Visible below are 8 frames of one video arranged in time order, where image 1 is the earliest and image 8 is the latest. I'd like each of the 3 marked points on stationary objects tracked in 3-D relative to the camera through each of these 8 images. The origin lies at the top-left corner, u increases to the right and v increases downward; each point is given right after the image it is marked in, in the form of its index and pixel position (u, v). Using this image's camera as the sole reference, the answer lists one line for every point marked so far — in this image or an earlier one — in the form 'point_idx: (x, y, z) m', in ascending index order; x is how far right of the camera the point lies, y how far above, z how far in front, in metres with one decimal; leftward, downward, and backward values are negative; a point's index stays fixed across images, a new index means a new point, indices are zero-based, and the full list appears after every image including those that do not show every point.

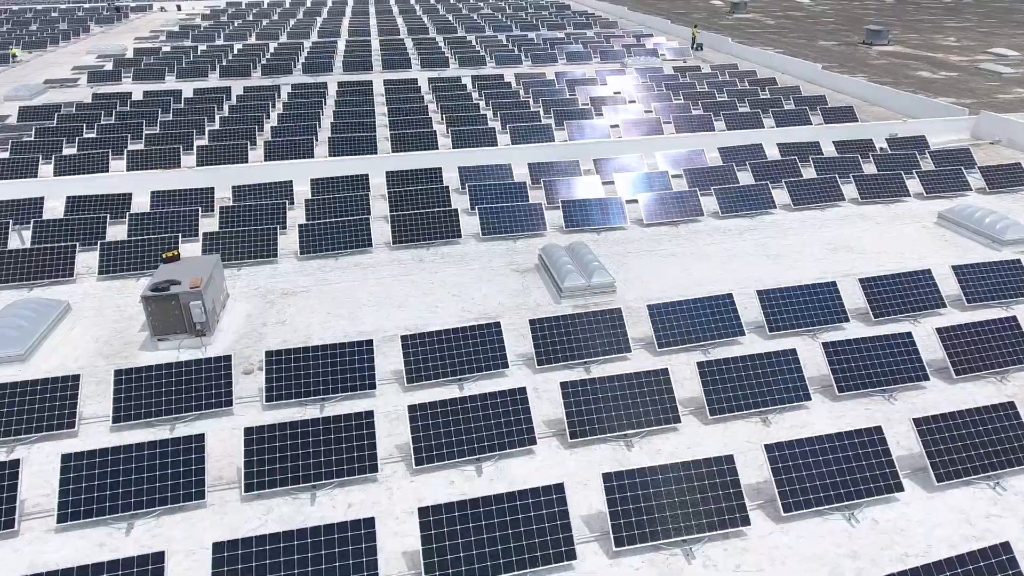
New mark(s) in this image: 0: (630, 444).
0: (+2.1, -2.8, +15.9) m
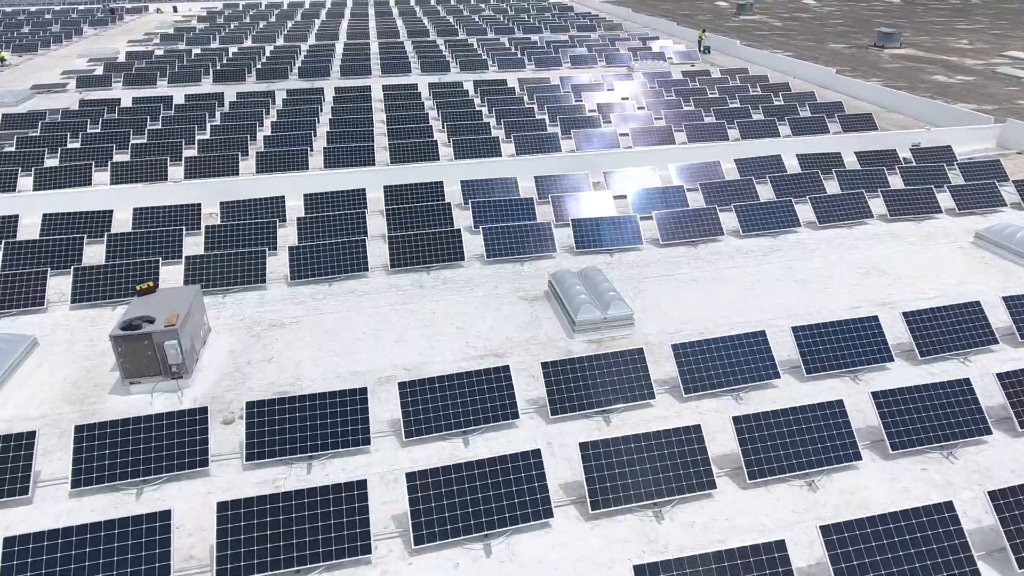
0: (+2.4, -3.6, +13.9) m
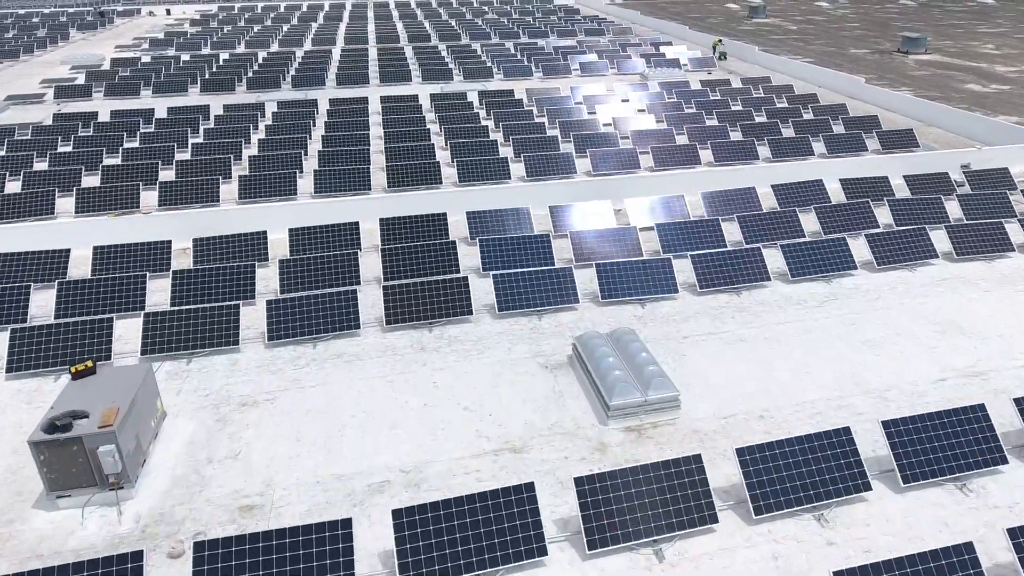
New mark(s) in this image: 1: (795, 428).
0: (+1.6, -2.9, +16.0) m
1: (+5.4, -2.6, +16.7) m
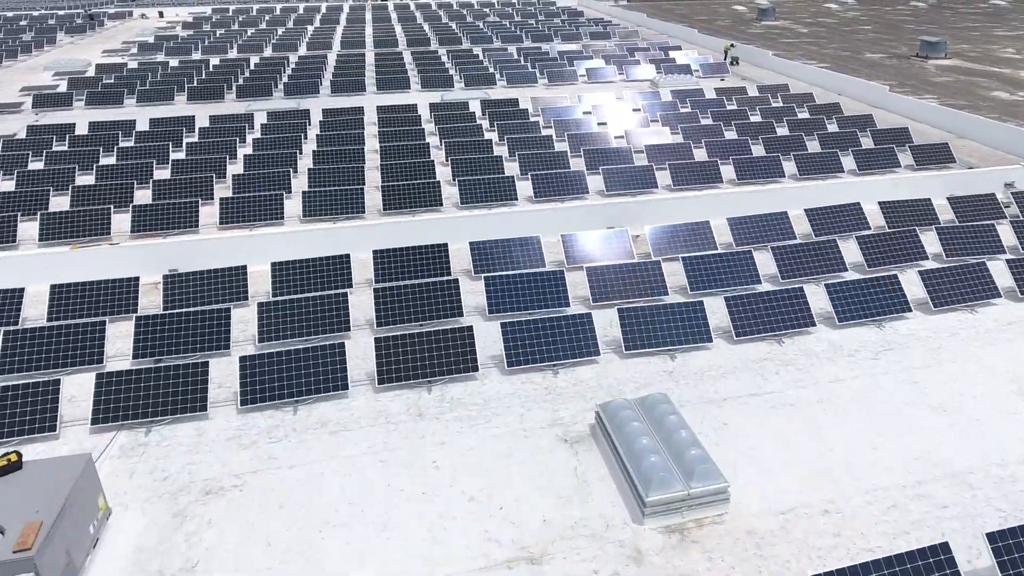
0: (+1.9, -4.0, +13.2) m
1: (+5.6, -3.7, +13.9) m
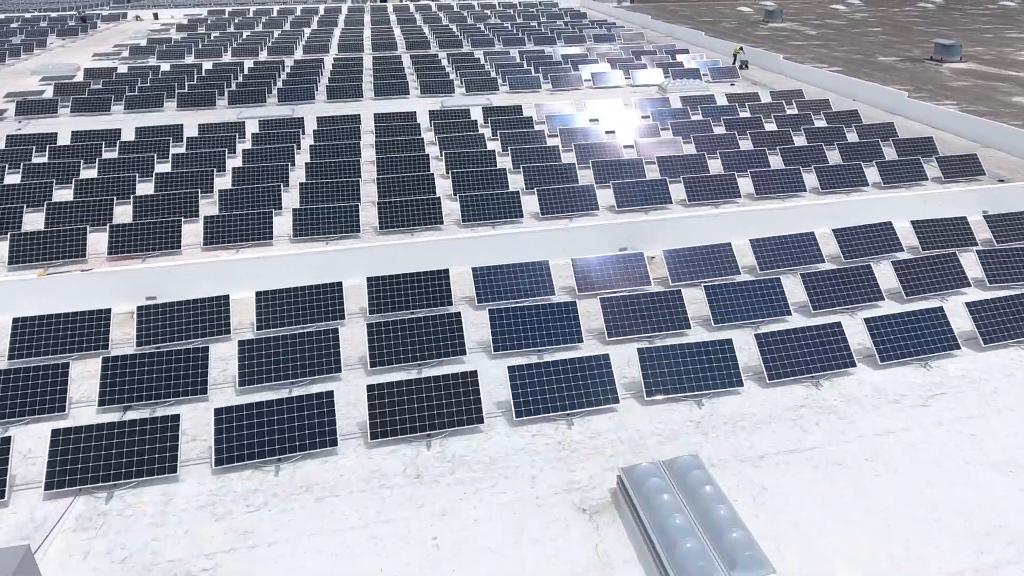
0: (+2.1, -4.8, +11.1) m
1: (+5.8, -4.5, +11.8) m
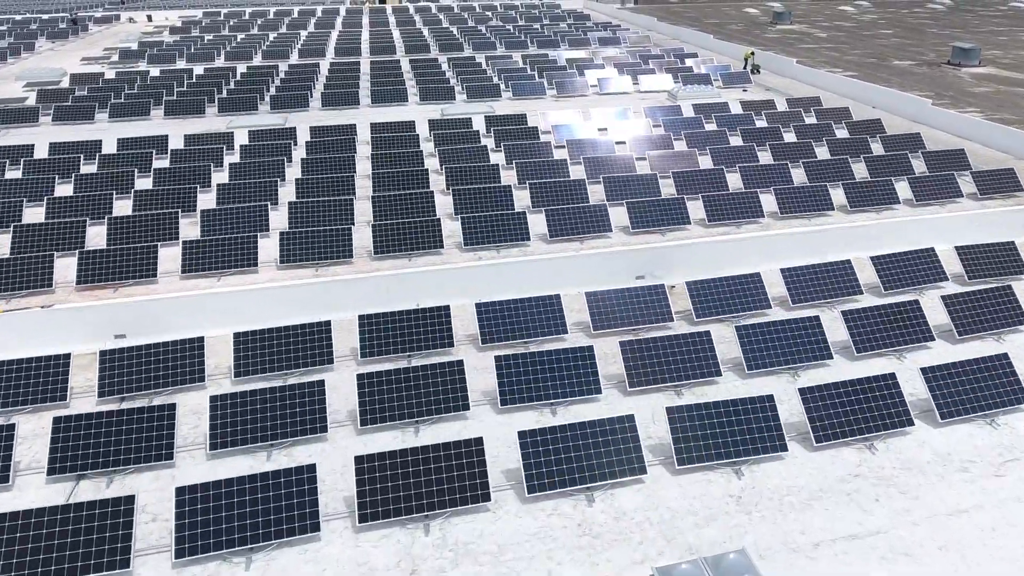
0: (+2.3, -5.7, +8.8) m
1: (+6.0, -5.4, +9.5) m
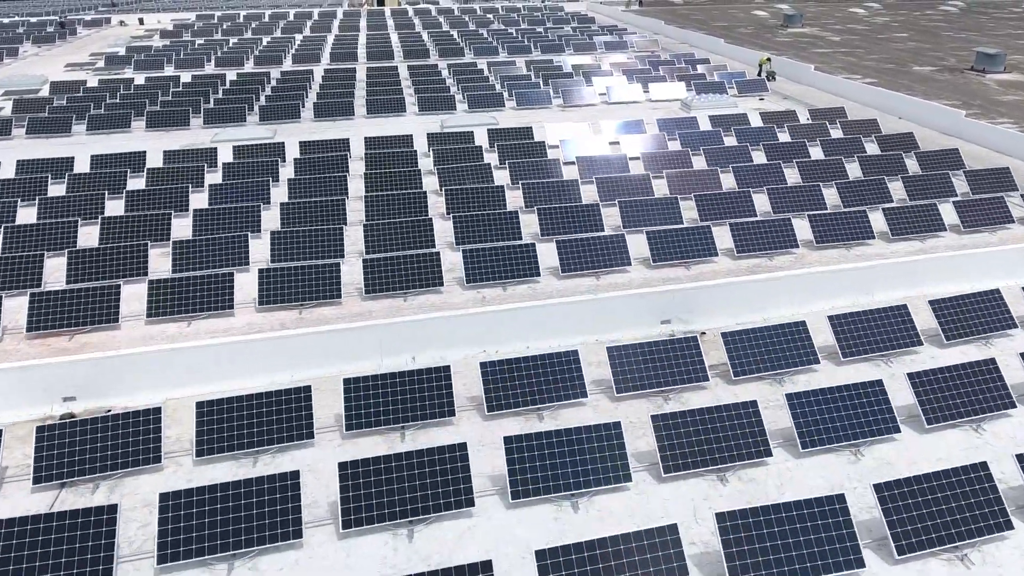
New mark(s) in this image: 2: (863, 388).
0: (+2.5, -6.8, +5.9) m
1: (+6.2, -6.6, +6.6) m
2: (+6.9, -2.0, +17.2) m
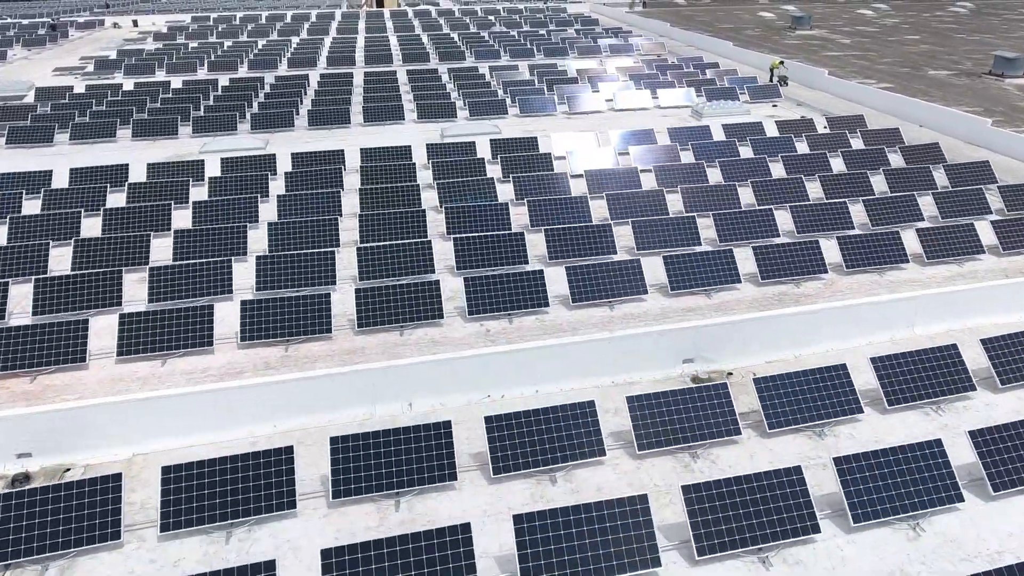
0: (+2.6, -7.6, +3.8) m
1: (+6.4, -7.4, +4.5) m
2: (+7.1, -2.8, +15.1) m
